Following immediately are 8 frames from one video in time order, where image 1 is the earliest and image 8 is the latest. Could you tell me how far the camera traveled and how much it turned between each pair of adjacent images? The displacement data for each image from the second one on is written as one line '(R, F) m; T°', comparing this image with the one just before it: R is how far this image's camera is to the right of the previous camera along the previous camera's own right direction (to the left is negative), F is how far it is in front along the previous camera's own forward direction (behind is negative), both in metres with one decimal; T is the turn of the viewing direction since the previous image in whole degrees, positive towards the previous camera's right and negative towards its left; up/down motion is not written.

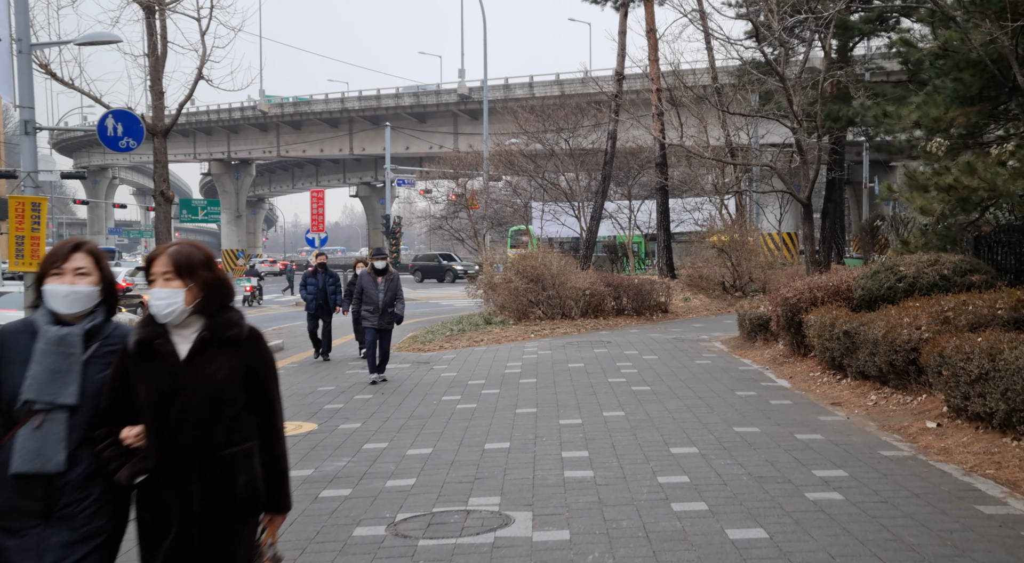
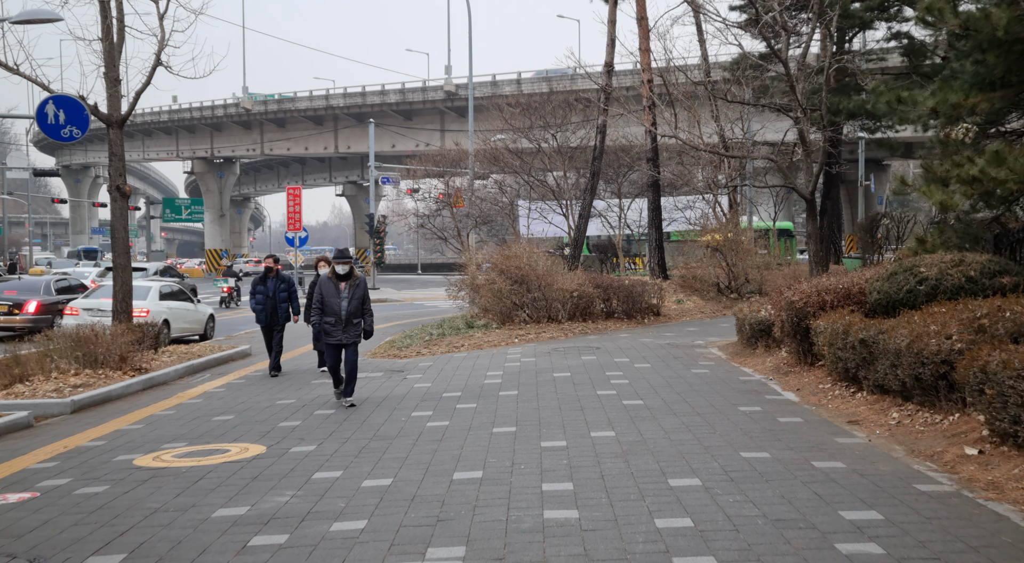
(+0.1, +1.0) m; +1°
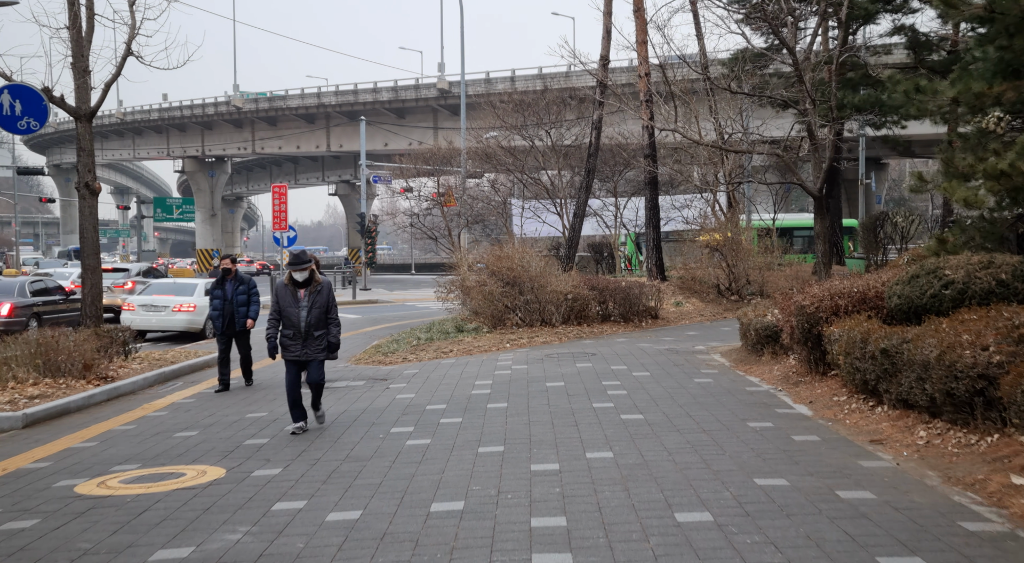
(+0.1, +0.8) m; 0°
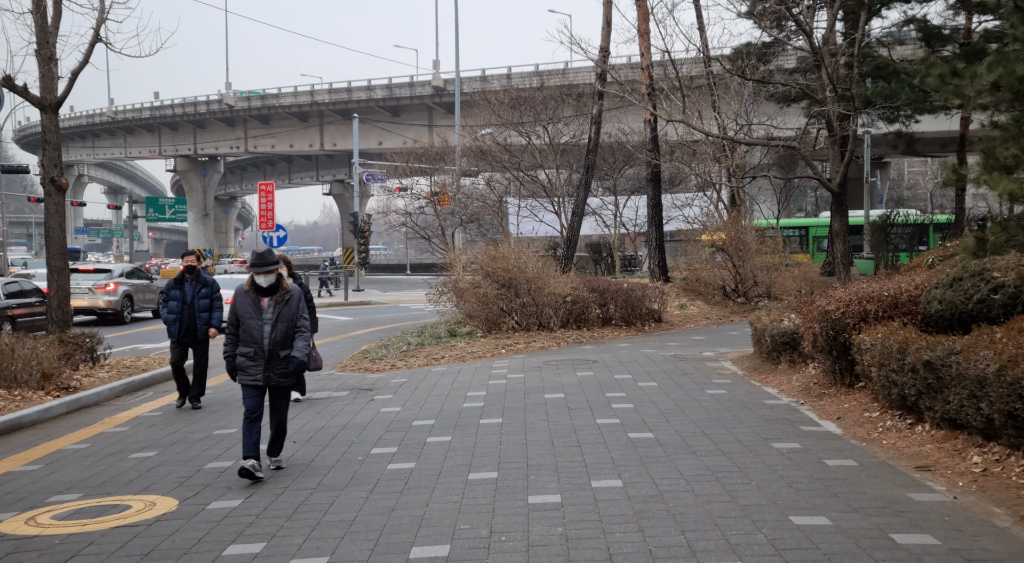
(0.0, +0.9) m; 0°
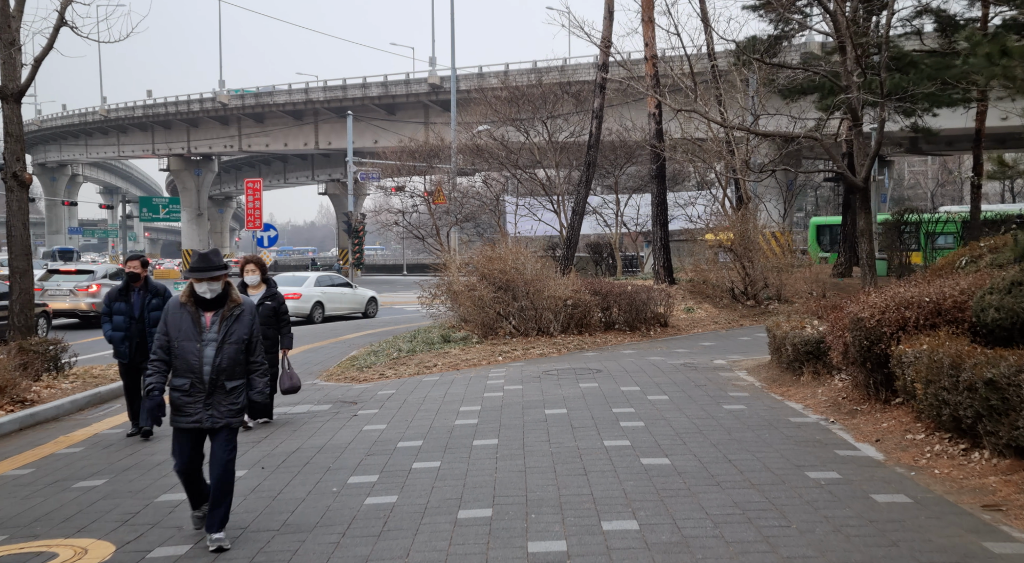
(0.0, +0.9) m; 0°
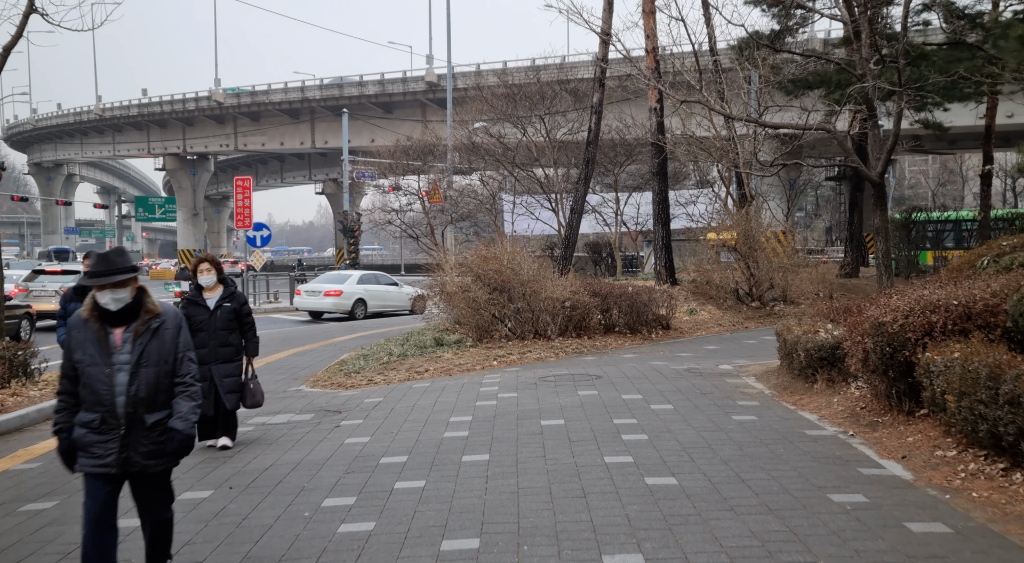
(+0.1, +0.6) m; 0°
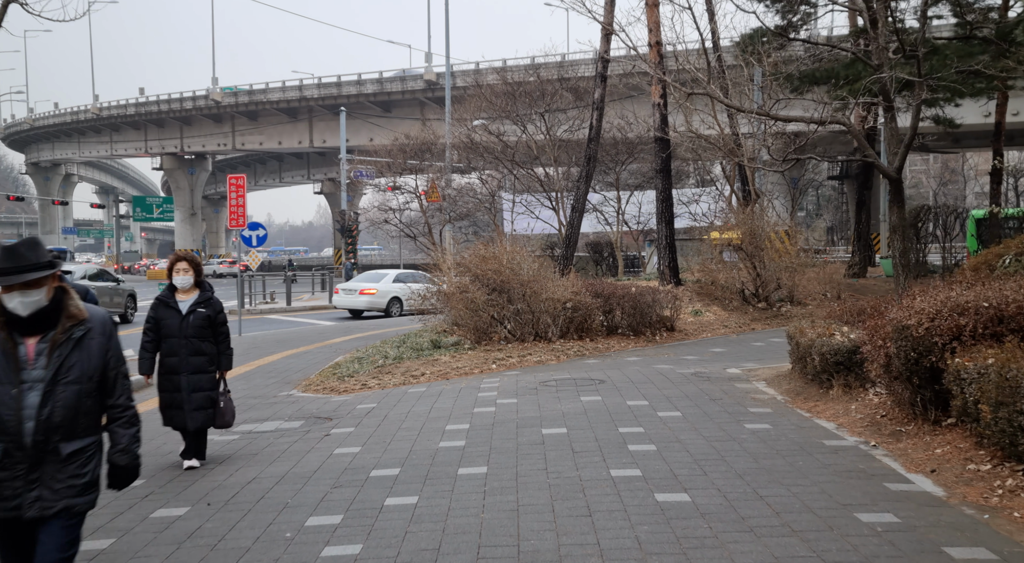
(0.0, +0.5) m; 0°
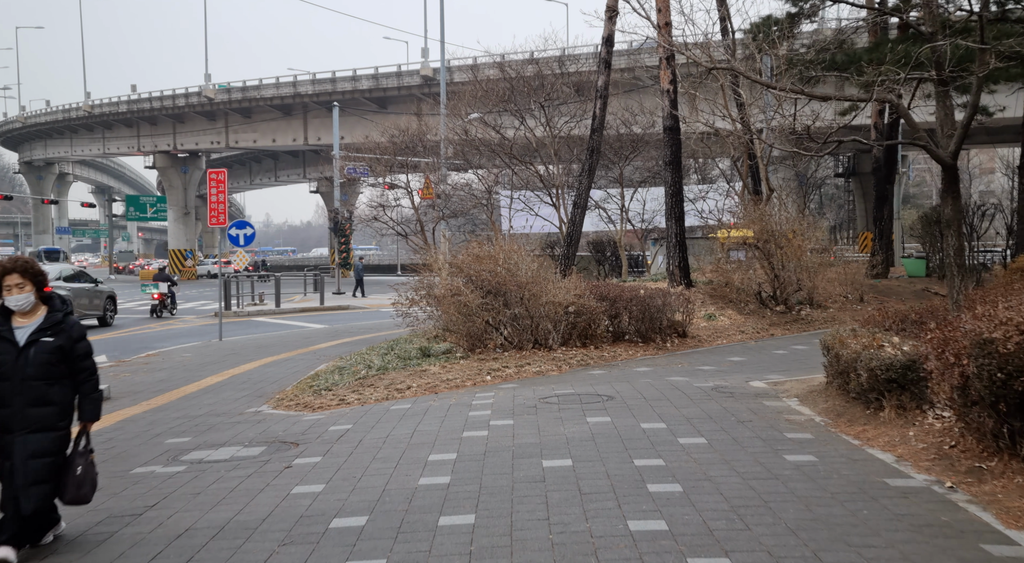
(0.0, +1.3) m; 0°
